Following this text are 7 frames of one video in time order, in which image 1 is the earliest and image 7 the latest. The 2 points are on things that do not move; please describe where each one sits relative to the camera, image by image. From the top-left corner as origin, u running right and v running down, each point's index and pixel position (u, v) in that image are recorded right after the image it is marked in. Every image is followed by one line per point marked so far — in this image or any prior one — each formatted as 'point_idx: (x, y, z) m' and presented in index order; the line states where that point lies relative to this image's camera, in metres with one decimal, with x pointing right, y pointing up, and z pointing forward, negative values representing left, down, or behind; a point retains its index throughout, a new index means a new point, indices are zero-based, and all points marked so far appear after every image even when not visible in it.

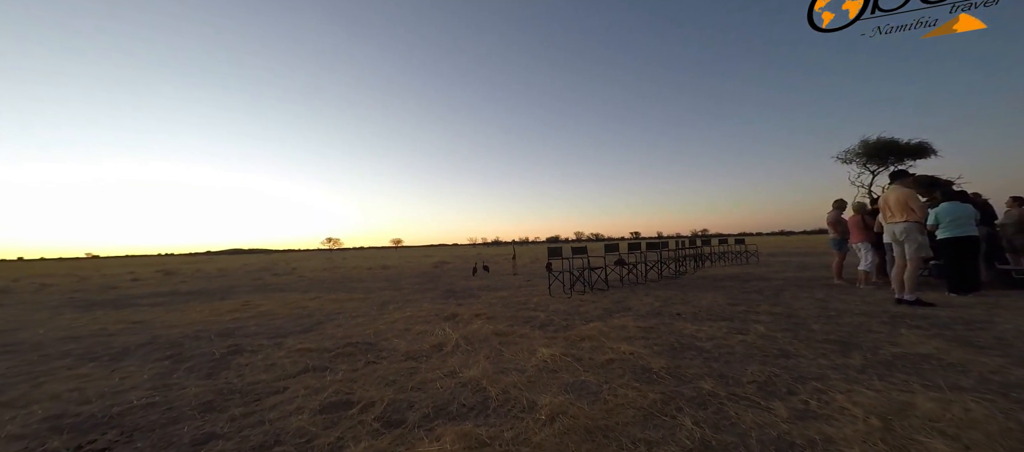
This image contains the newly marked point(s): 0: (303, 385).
0: (-2.4, -1.8, +4.1) m
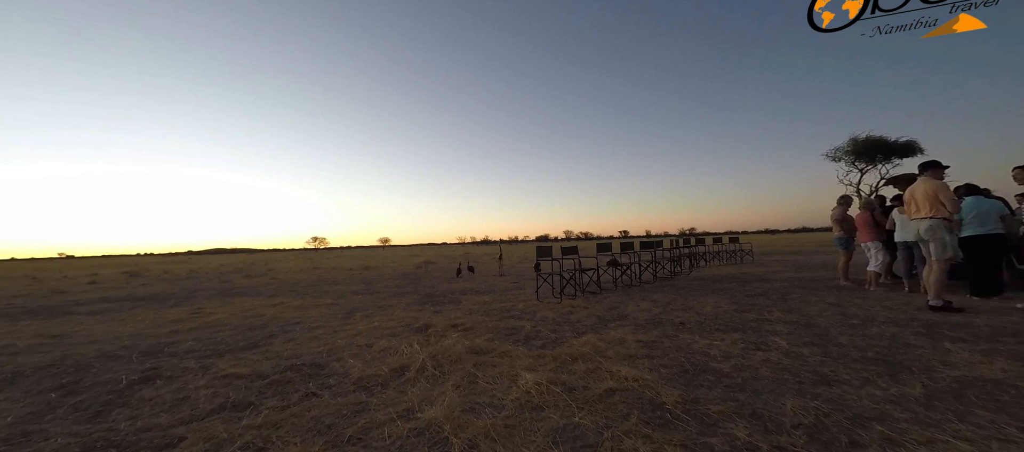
0: (-2.6, -1.8, +3.0) m
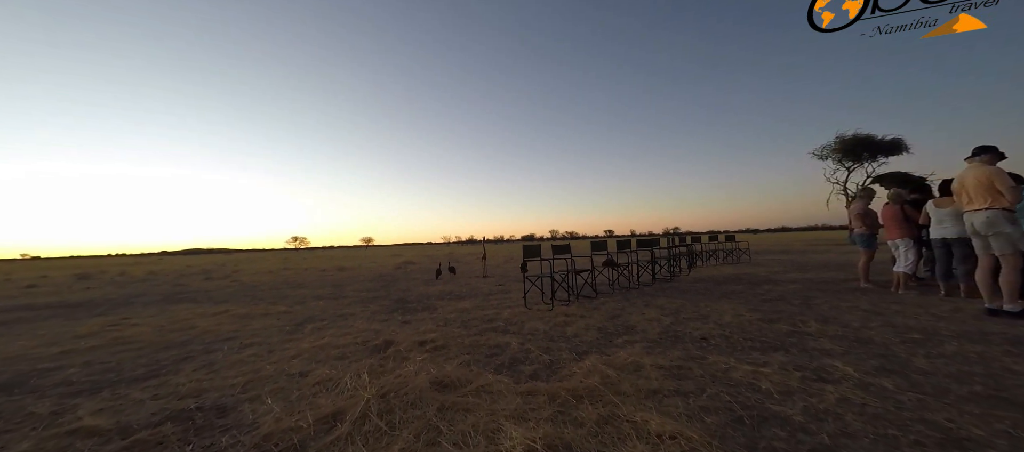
0: (-2.7, -1.7, +1.7) m
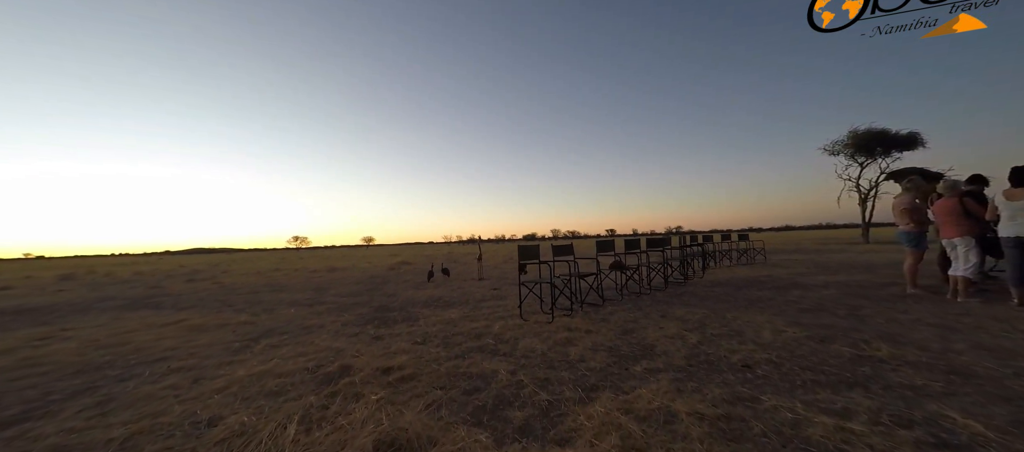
0: (-2.9, -1.6, +0.6) m
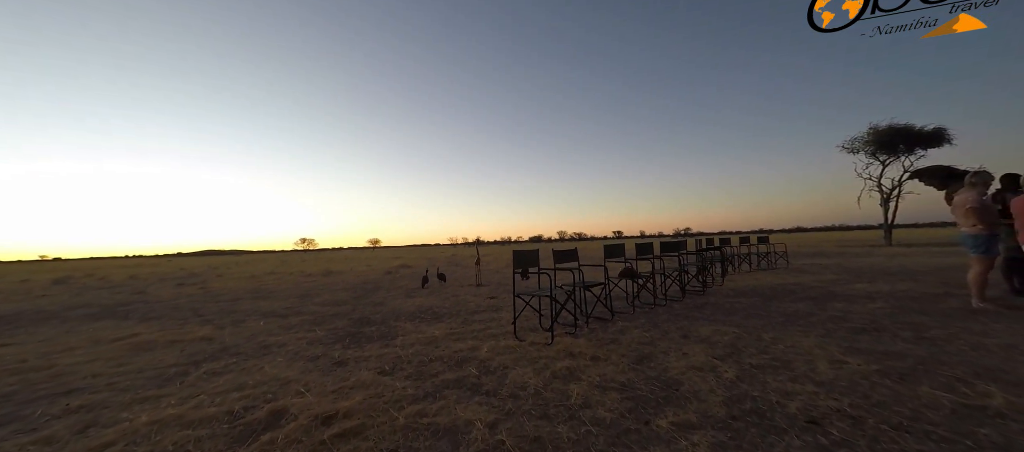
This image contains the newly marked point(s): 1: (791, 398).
0: (-3.1, -1.6, -0.4) m
1: (+2.6, -1.6, +3.3) m
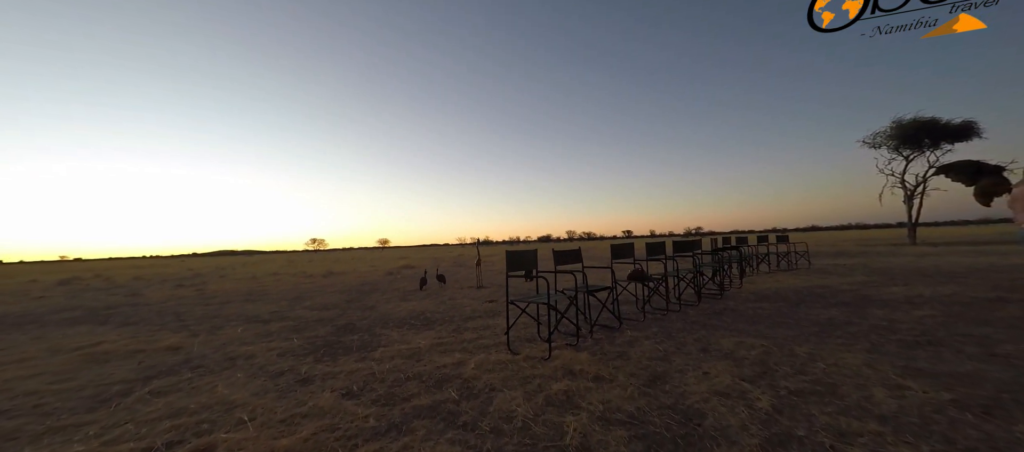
0: (-3.4, -1.6, -1.0) m
1: (+2.4, -1.5, +2.6) m
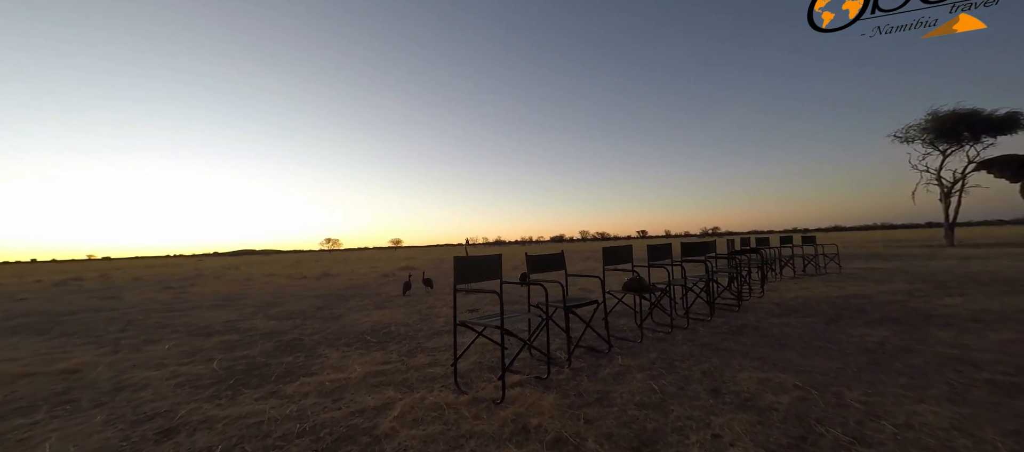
0: (-4.1, -1.6, -2.0) m
1: (+1.8, -1.5, +1.3) m
